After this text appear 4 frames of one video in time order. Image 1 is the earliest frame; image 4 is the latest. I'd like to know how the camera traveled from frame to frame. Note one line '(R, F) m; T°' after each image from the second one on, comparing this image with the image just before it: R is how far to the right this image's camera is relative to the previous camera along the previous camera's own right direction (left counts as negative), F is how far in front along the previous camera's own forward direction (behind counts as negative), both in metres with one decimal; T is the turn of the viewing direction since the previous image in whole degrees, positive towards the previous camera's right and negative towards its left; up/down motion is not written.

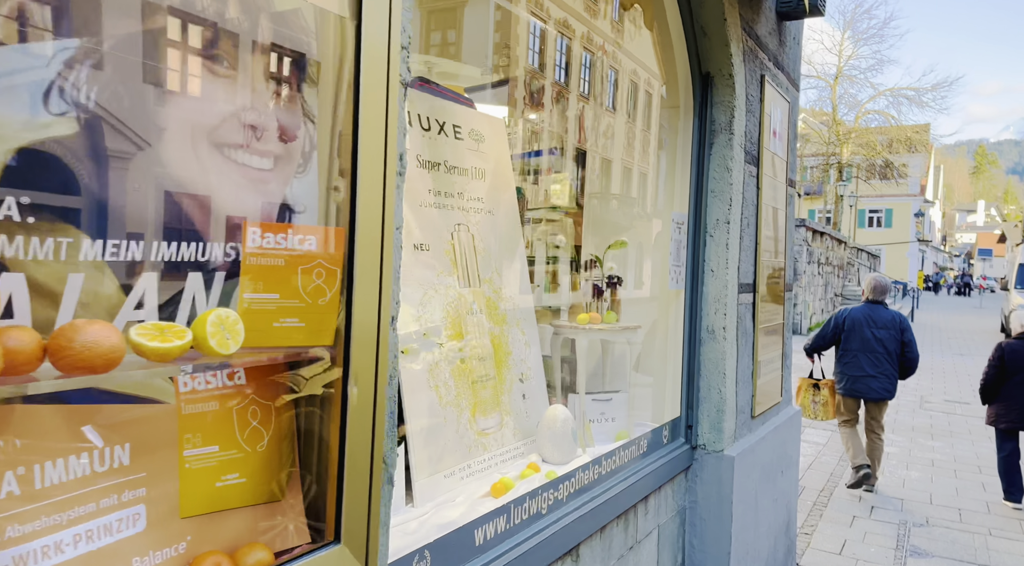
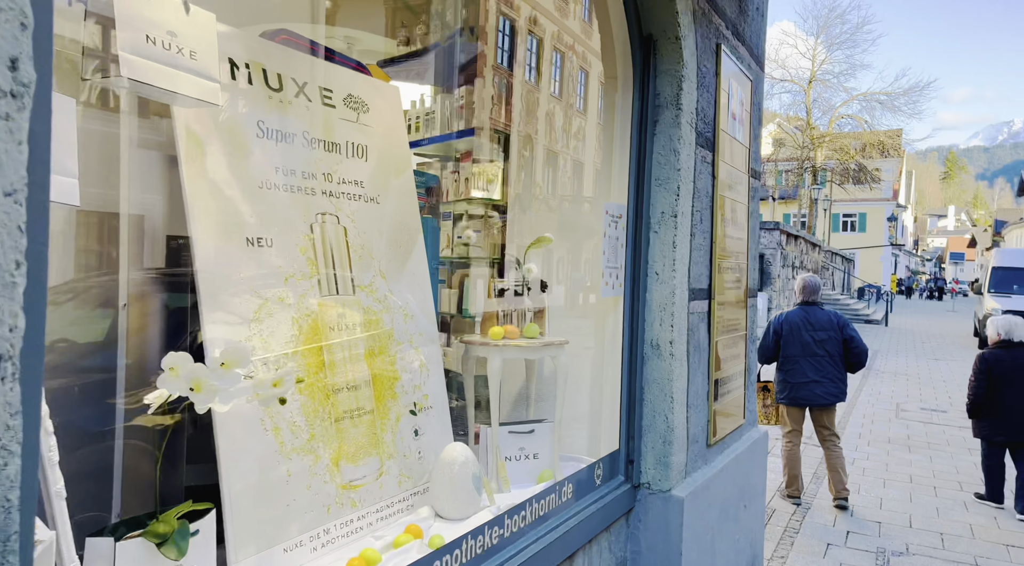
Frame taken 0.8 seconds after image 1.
(+0.2, +0.4) m; +2°
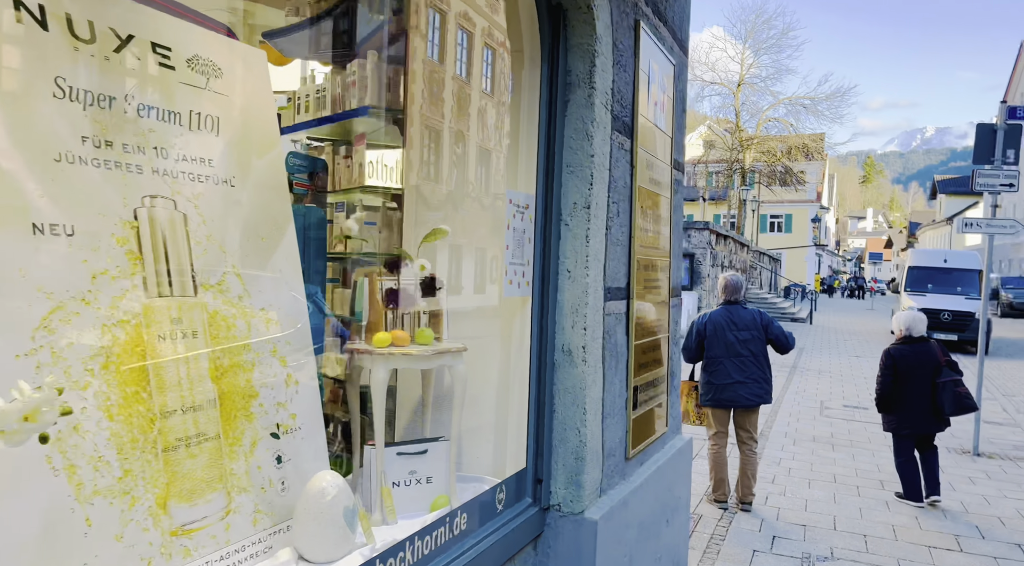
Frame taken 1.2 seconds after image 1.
(+0.1, +0.2) m; +5°
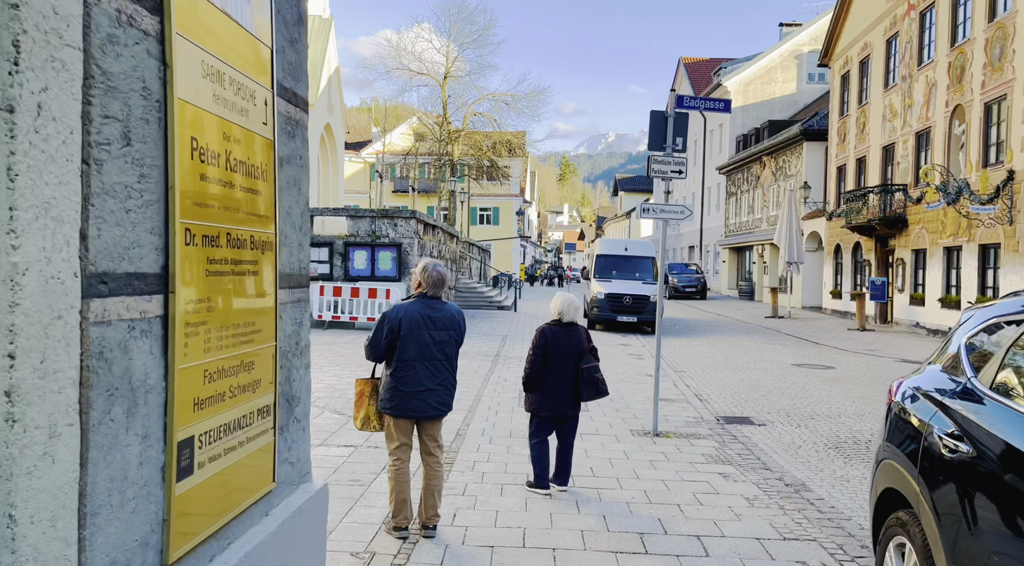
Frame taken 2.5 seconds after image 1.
(+0.5, +0.9) m; +21°
